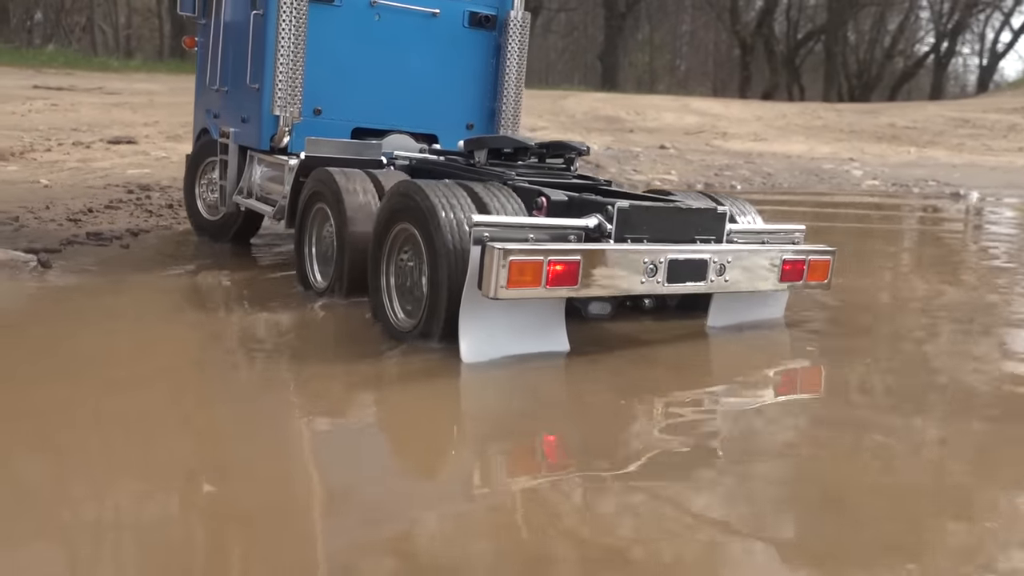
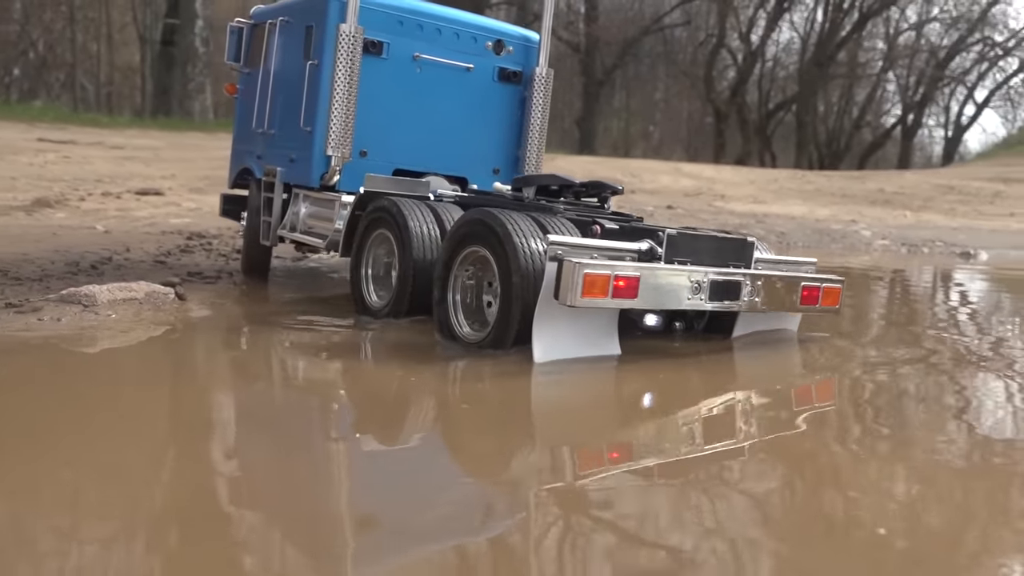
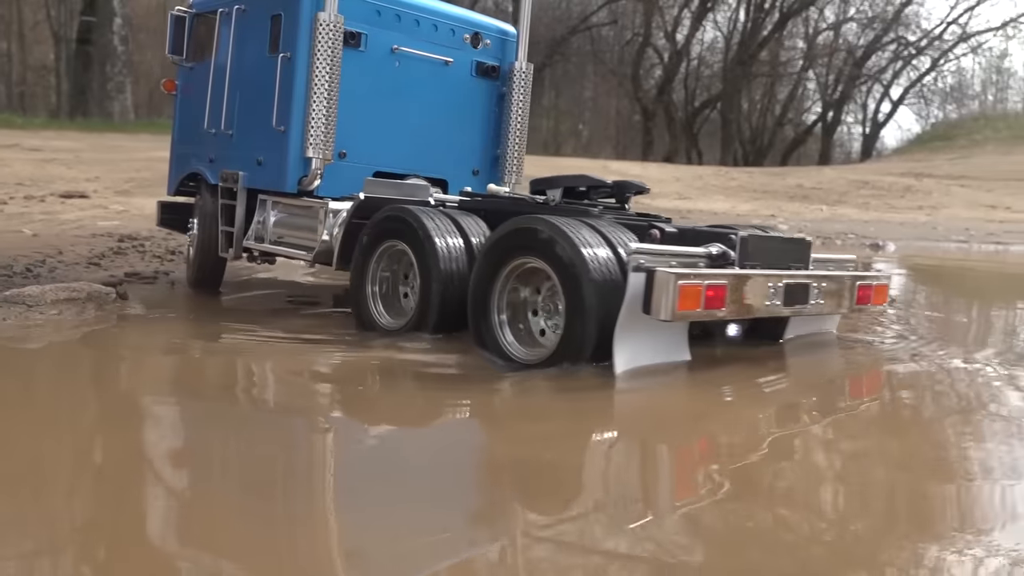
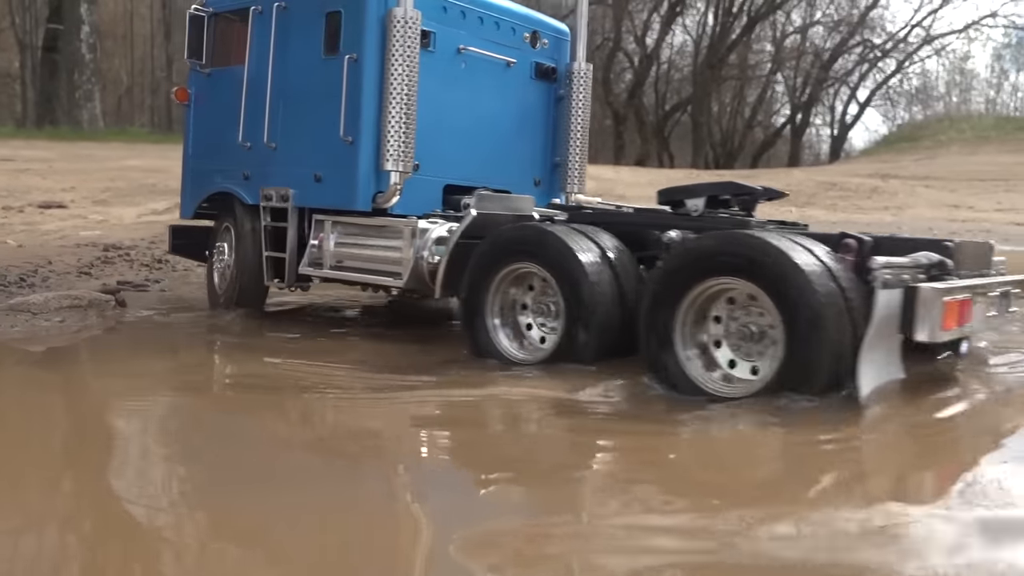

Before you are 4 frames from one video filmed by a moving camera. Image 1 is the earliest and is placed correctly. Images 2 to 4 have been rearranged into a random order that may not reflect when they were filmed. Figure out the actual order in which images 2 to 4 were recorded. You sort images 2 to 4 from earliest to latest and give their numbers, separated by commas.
2, 3, 4
